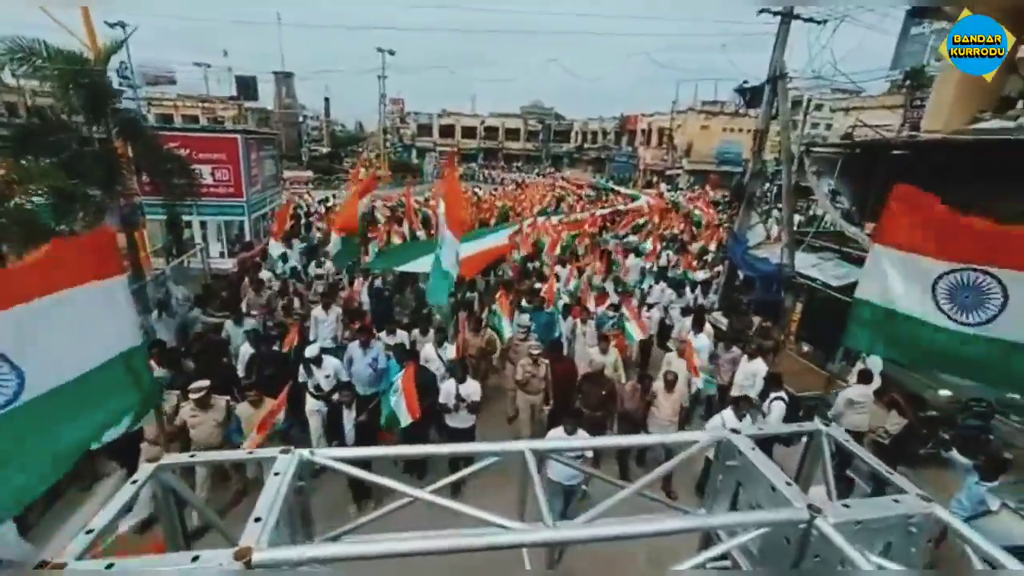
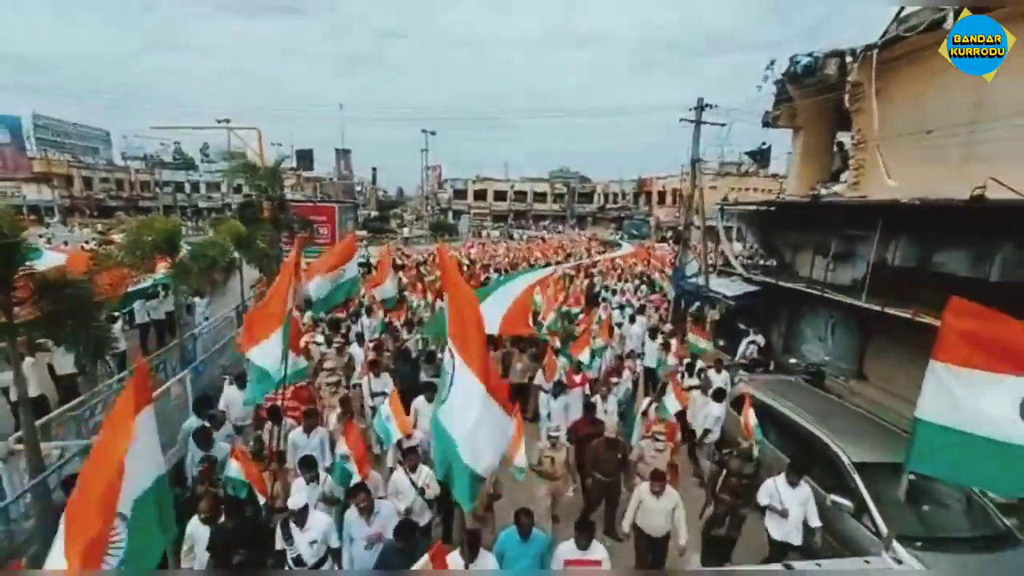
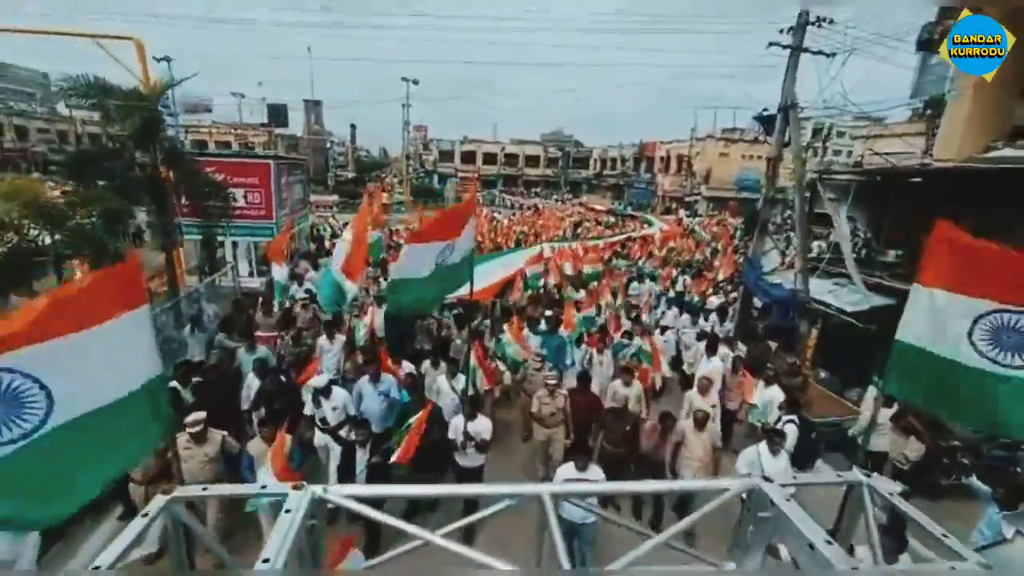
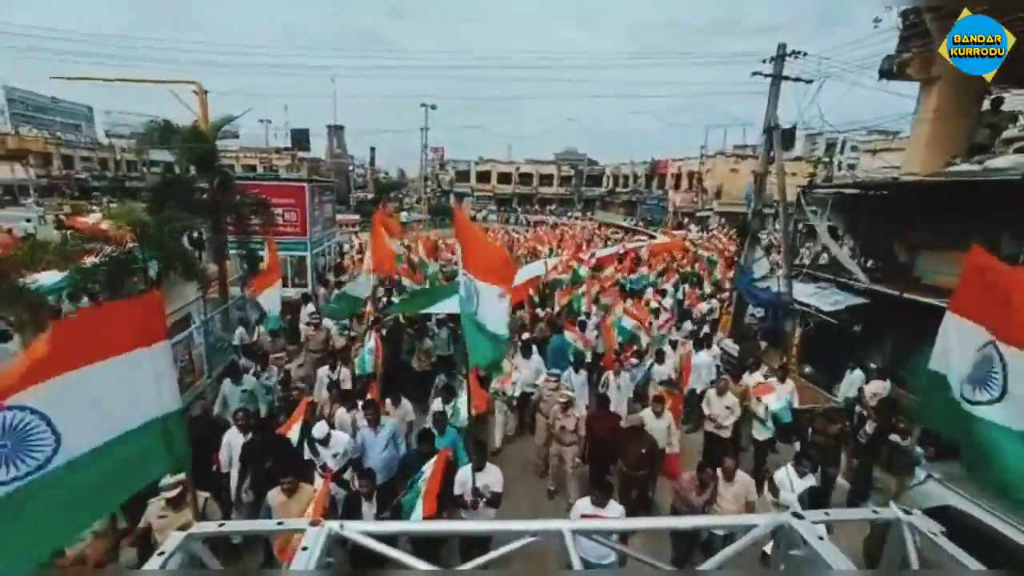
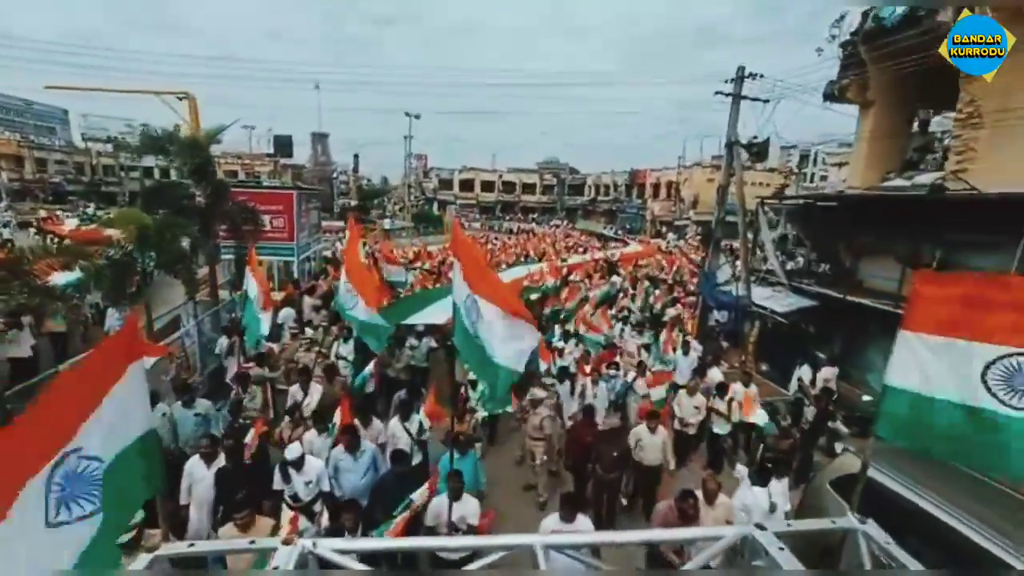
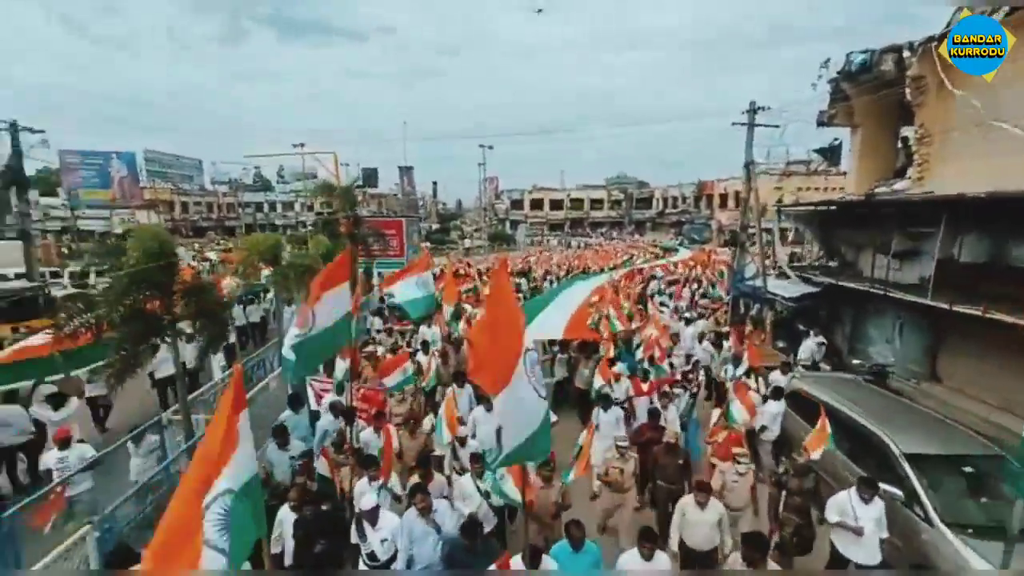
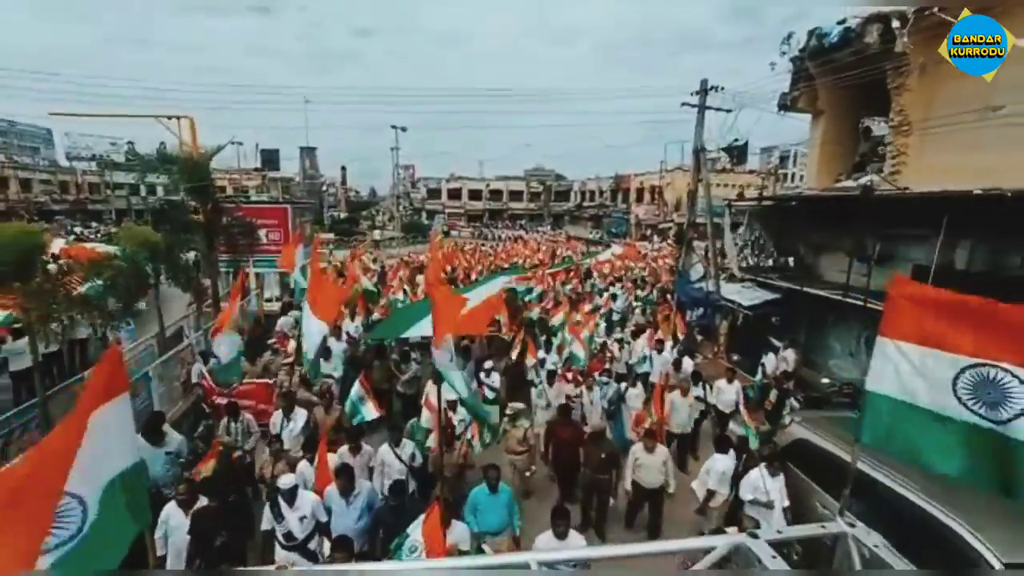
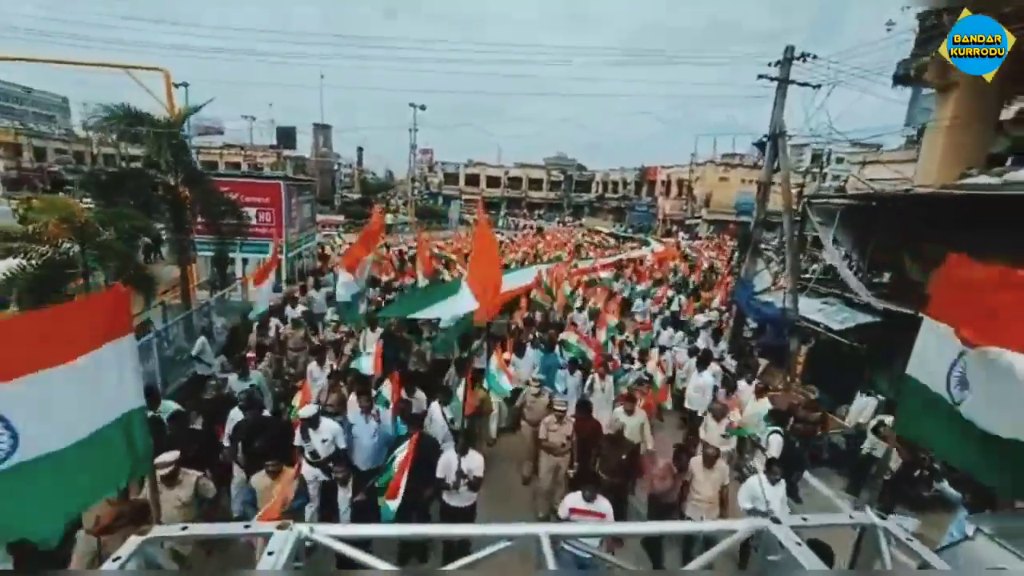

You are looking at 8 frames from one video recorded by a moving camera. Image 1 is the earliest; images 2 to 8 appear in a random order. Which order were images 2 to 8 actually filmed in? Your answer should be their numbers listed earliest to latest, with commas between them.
3, 8, 4, 5, 7, 2, 6
